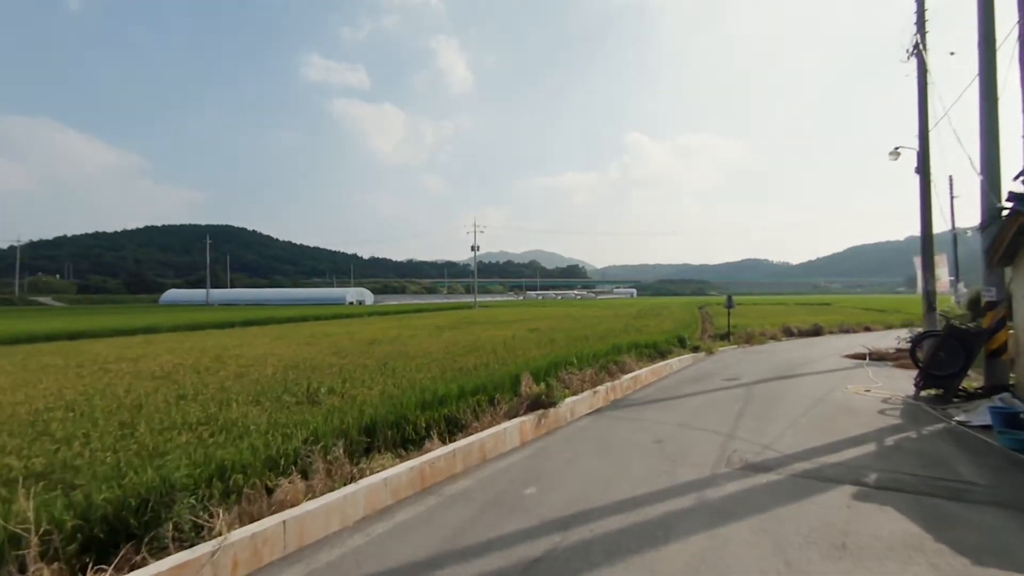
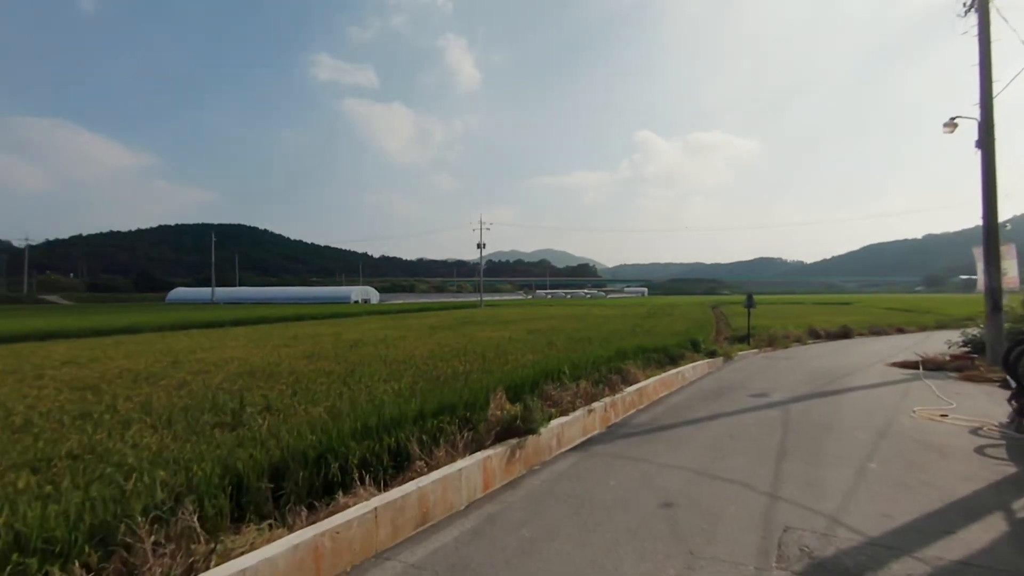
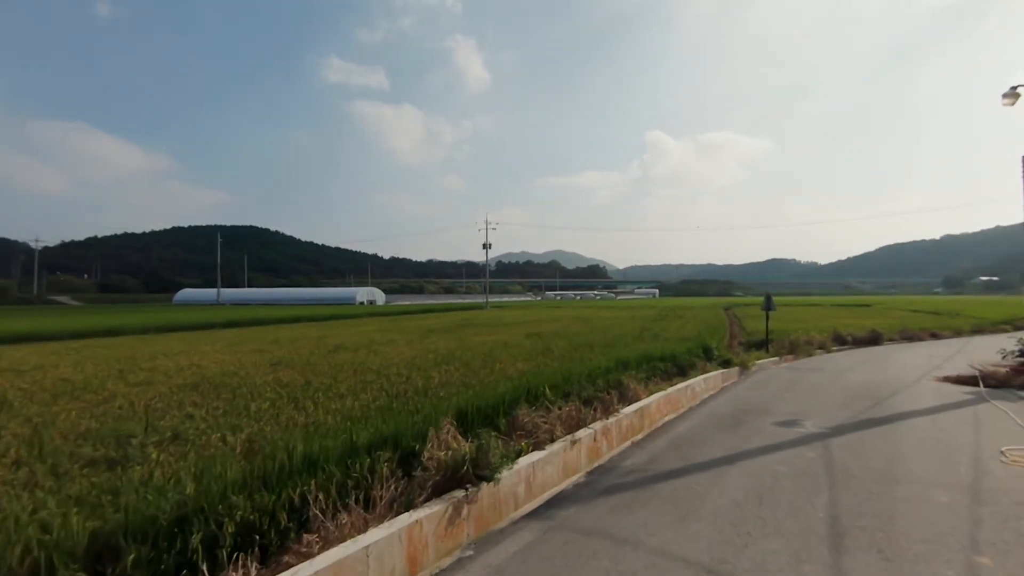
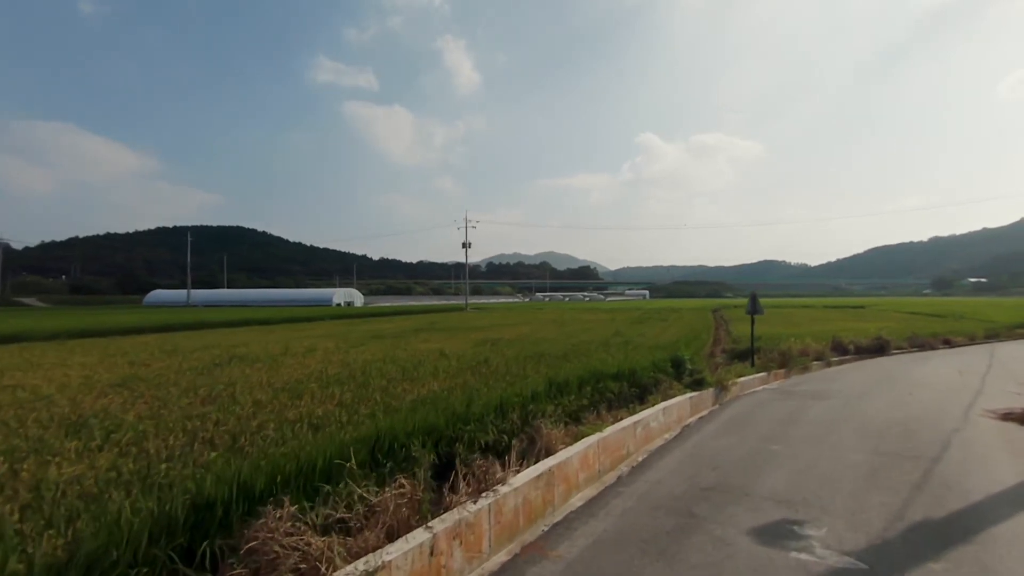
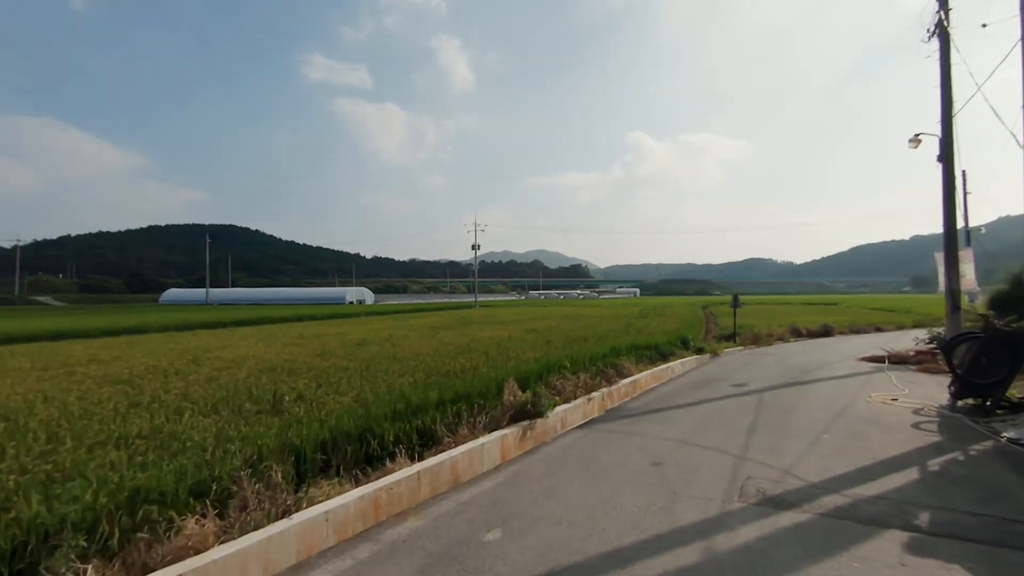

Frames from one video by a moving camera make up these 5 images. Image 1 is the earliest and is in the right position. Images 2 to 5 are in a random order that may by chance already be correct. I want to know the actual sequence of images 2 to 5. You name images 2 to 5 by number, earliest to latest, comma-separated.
5, 2, 3, 4
